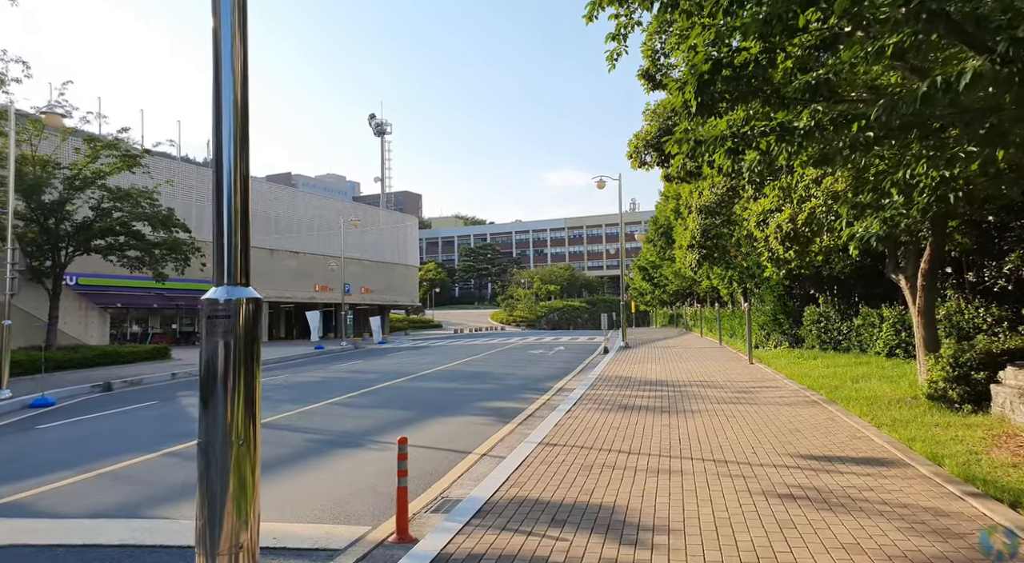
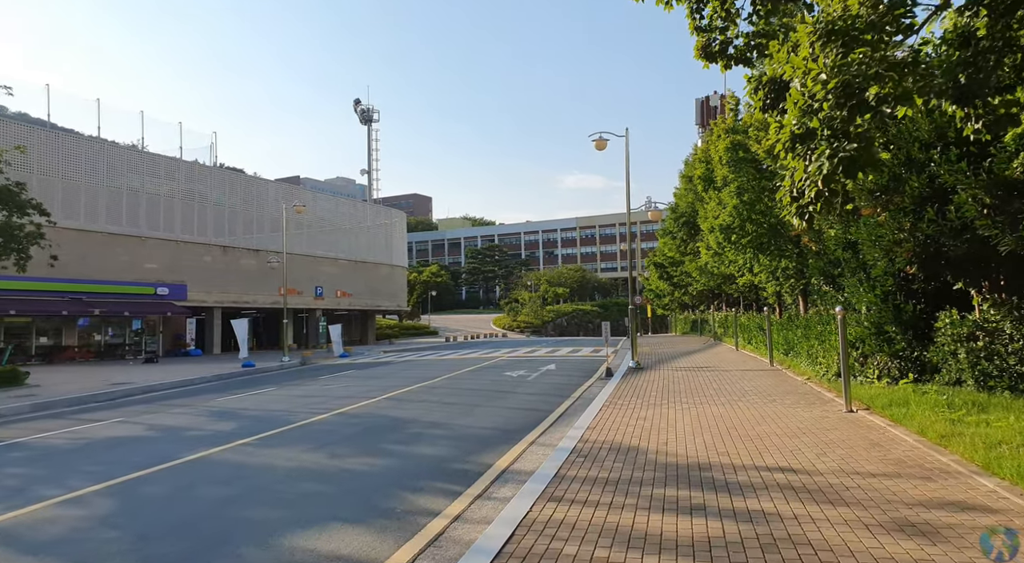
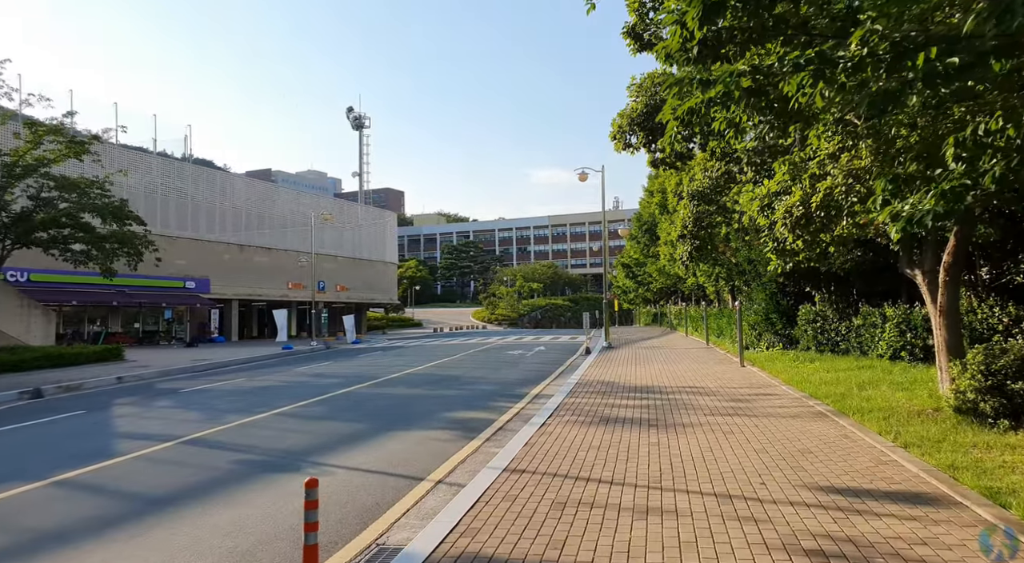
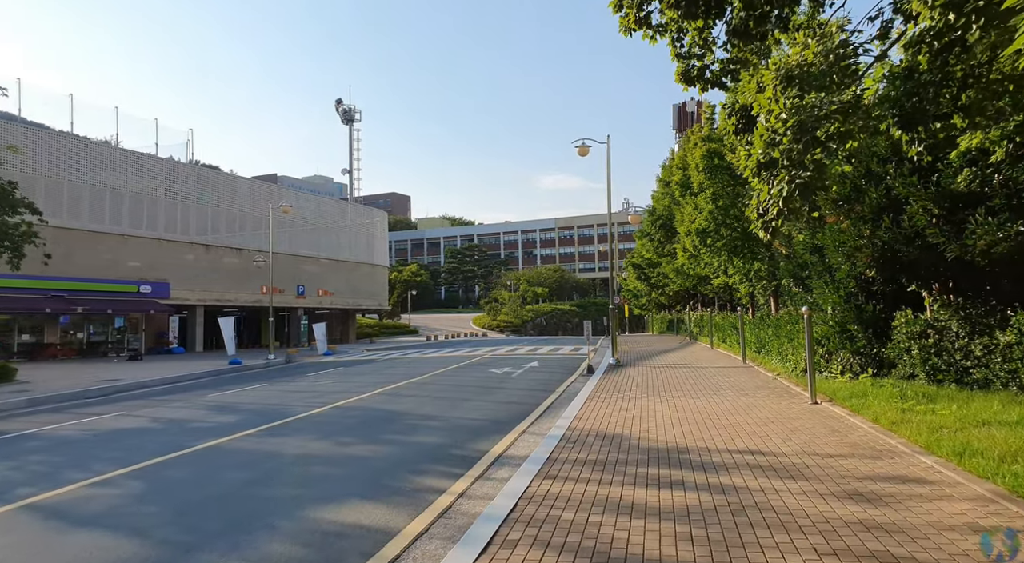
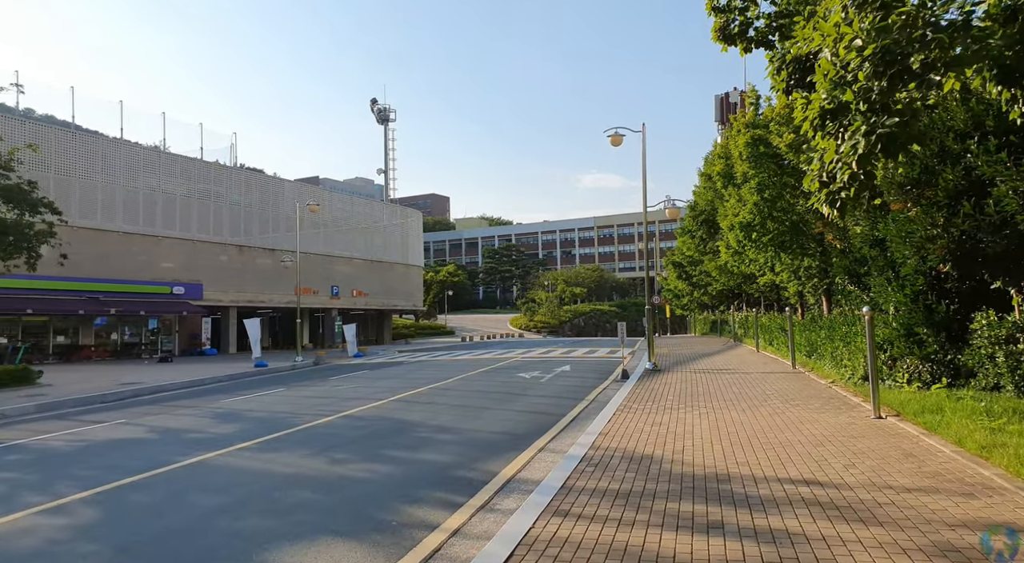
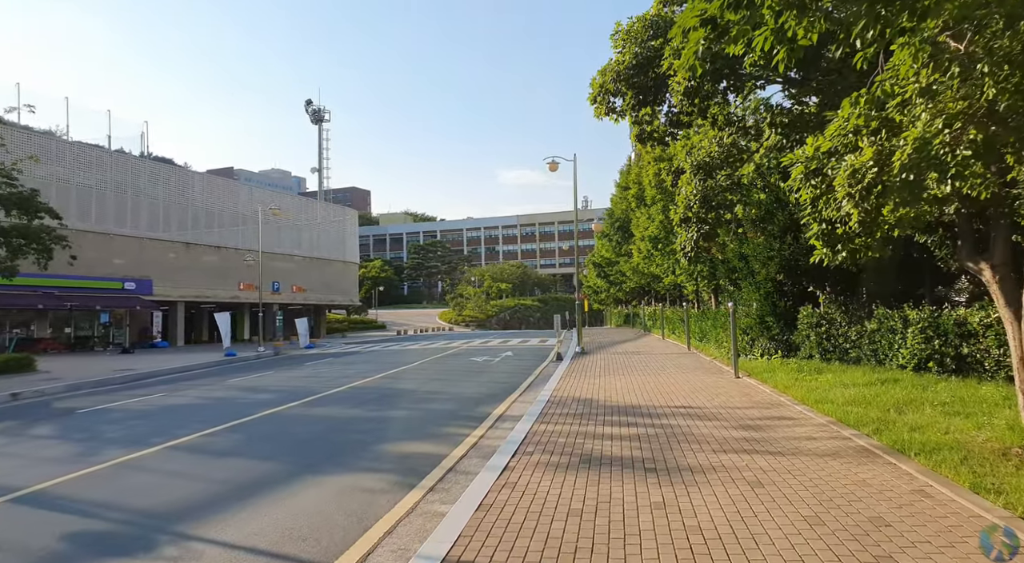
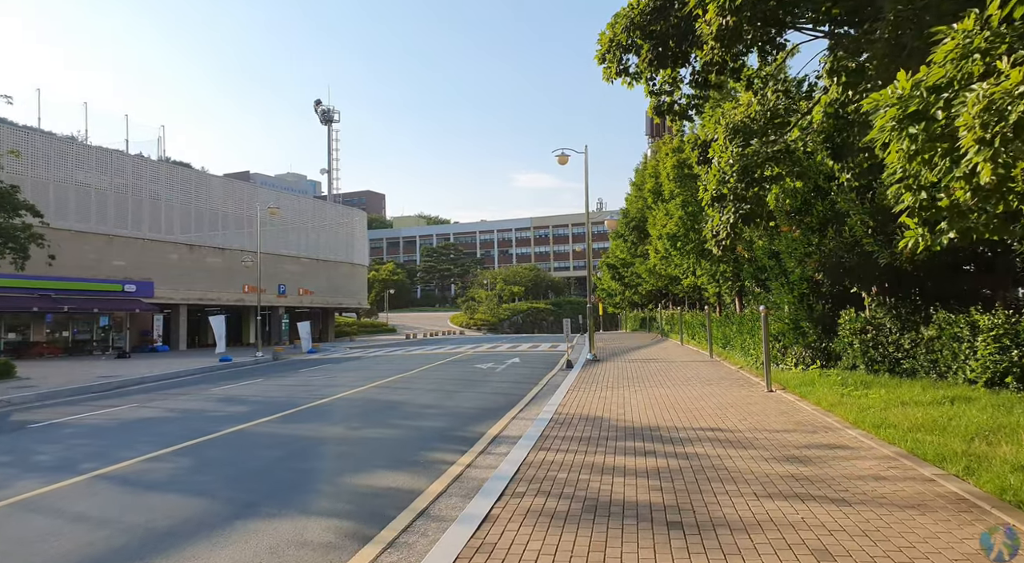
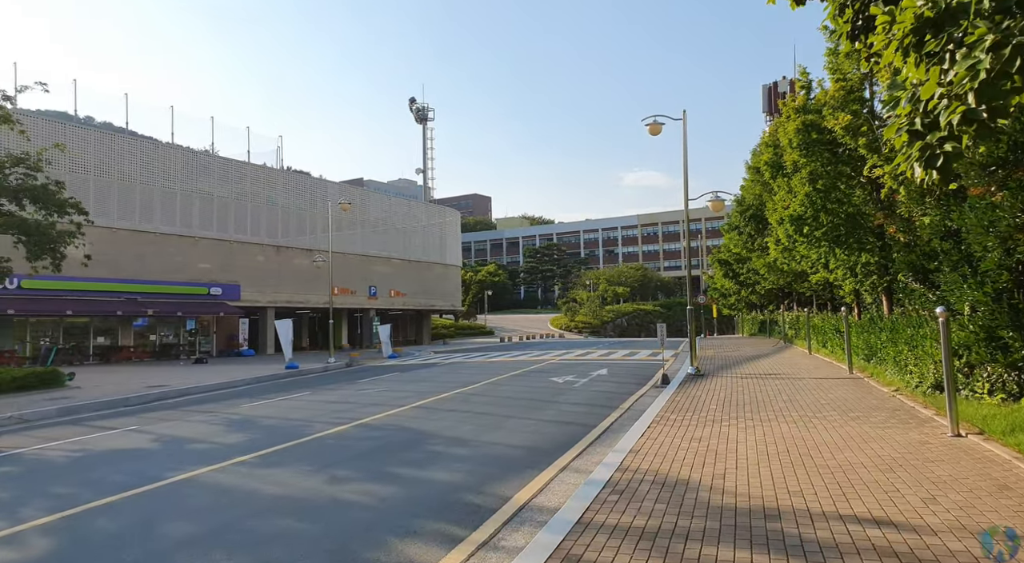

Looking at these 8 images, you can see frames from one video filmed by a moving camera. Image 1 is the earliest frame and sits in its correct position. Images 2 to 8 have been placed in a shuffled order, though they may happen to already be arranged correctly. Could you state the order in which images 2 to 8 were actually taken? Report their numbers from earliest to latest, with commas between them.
3, 6, 7, 4, 2, 5, 8
